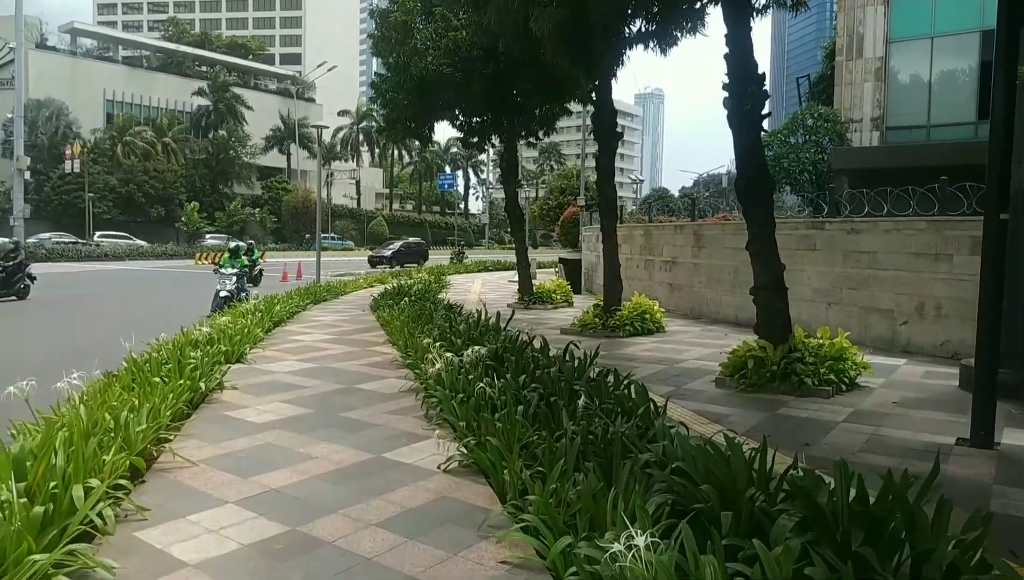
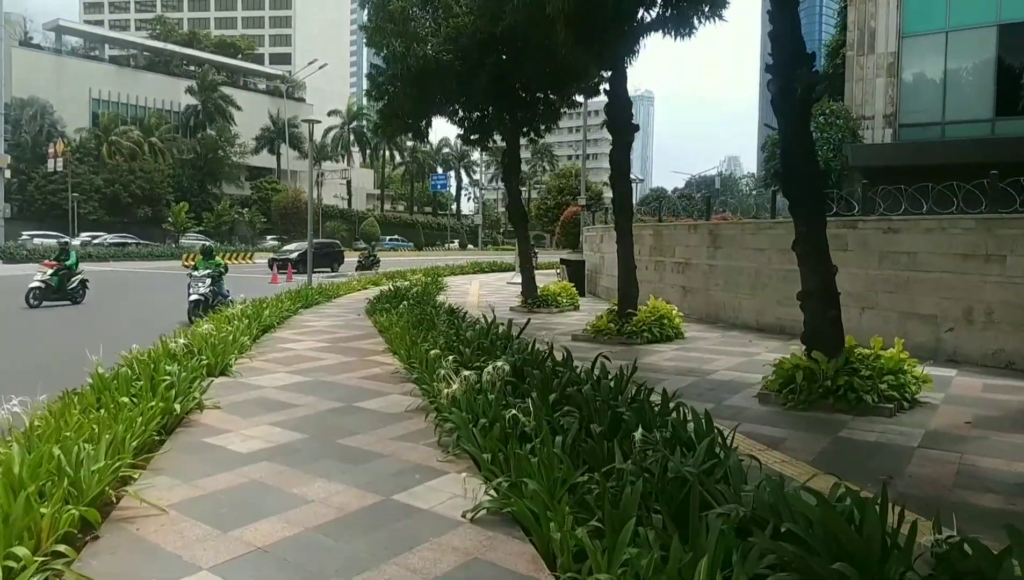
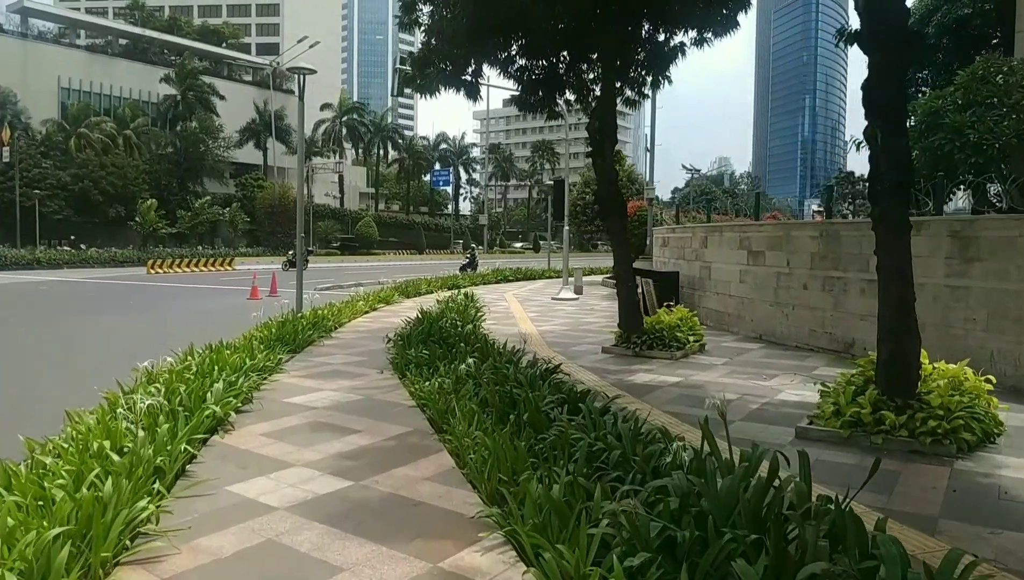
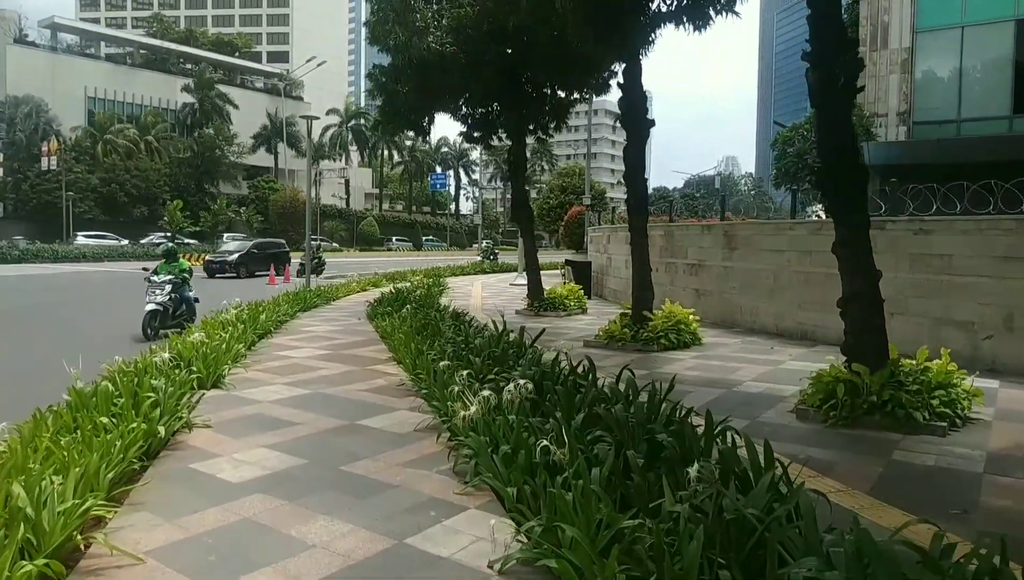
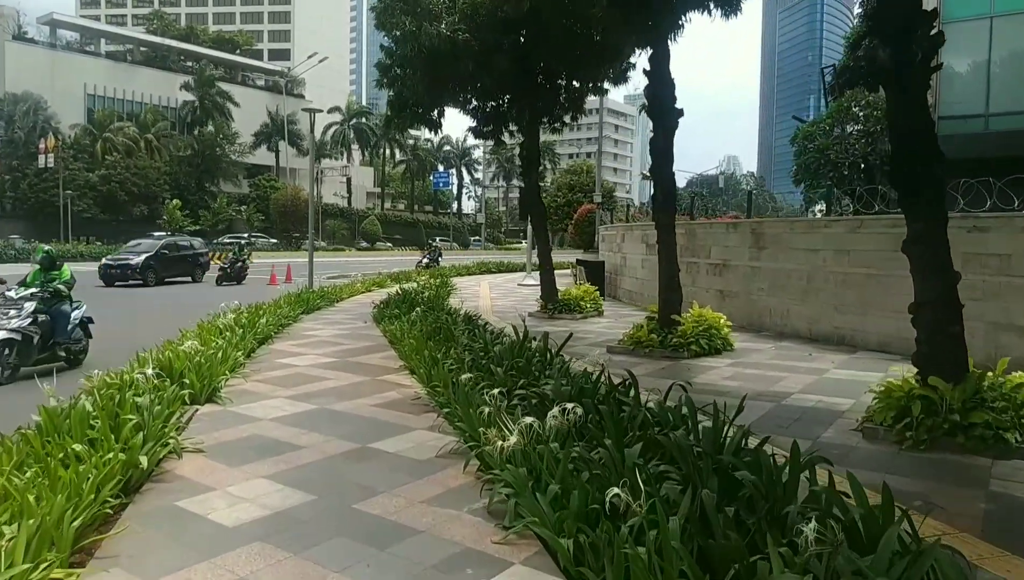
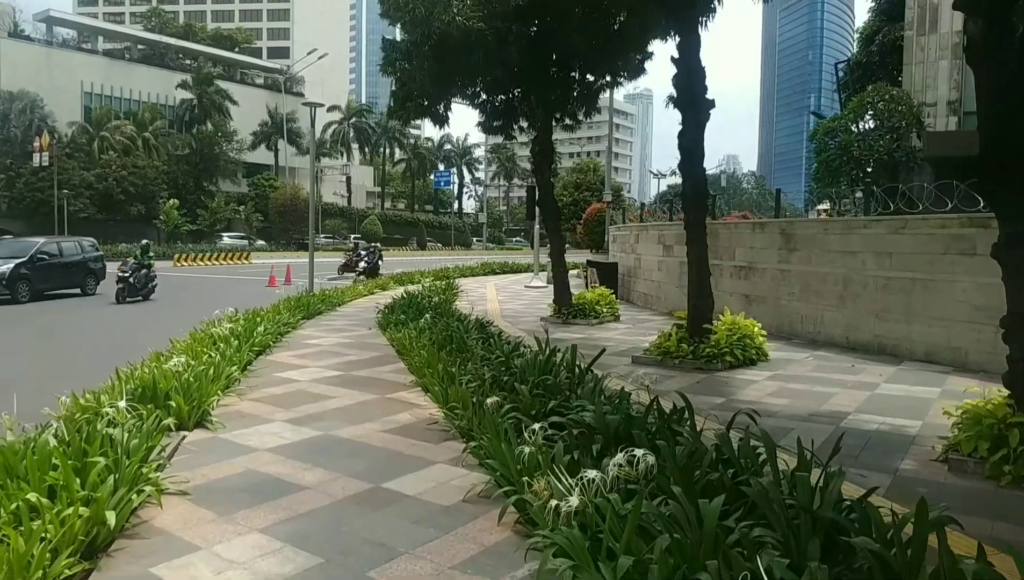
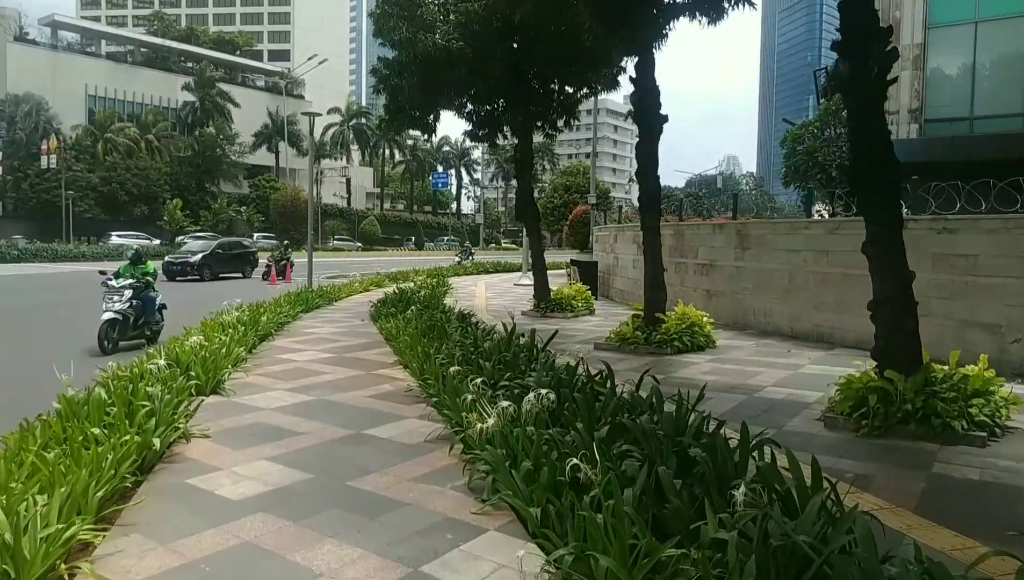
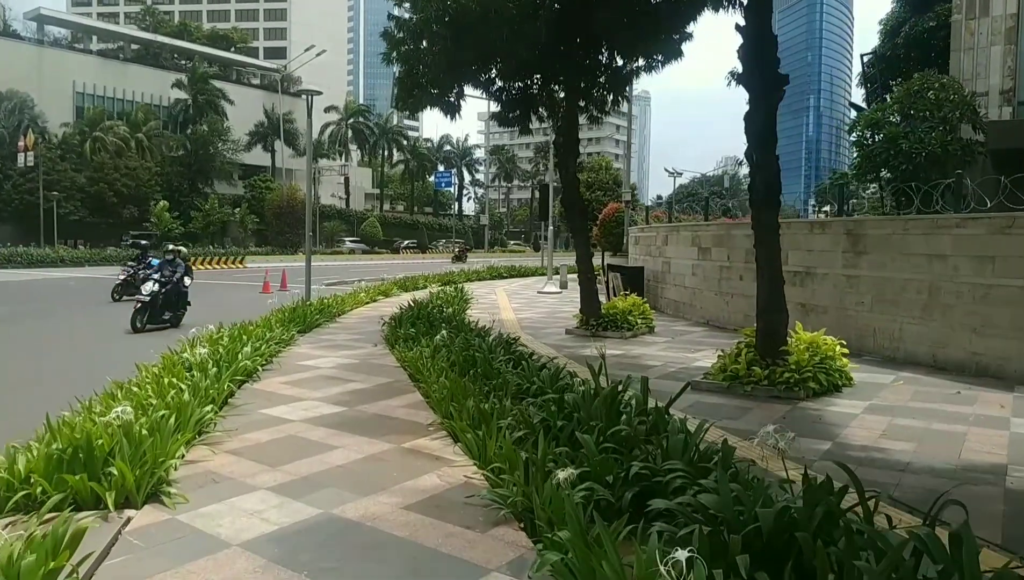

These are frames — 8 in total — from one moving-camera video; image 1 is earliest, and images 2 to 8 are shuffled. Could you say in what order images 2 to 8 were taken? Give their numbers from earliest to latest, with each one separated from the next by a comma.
2, 4, 7, 5, 6, 8, 3
